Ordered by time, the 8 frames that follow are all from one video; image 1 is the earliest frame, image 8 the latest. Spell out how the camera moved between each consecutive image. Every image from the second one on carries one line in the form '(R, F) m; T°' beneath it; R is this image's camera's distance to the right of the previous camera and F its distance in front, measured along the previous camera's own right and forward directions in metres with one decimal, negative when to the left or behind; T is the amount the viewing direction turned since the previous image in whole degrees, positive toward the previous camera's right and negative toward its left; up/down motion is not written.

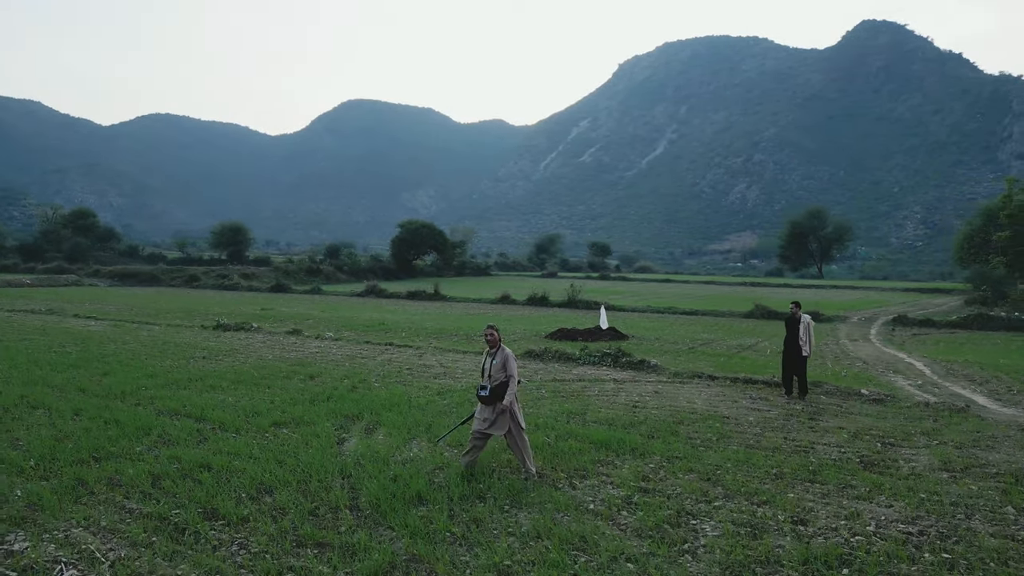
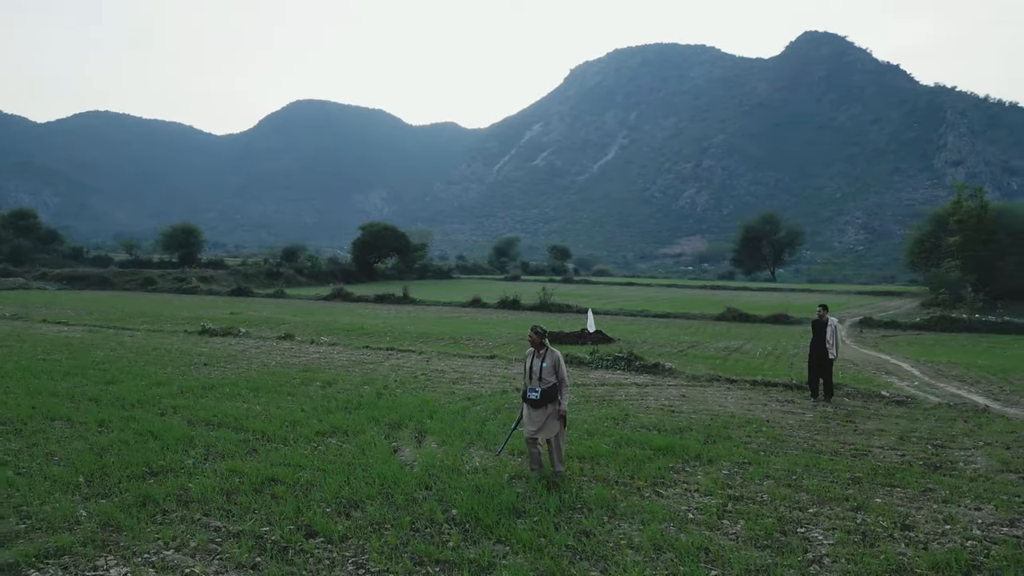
(-1.4, +0.3) m; +4°
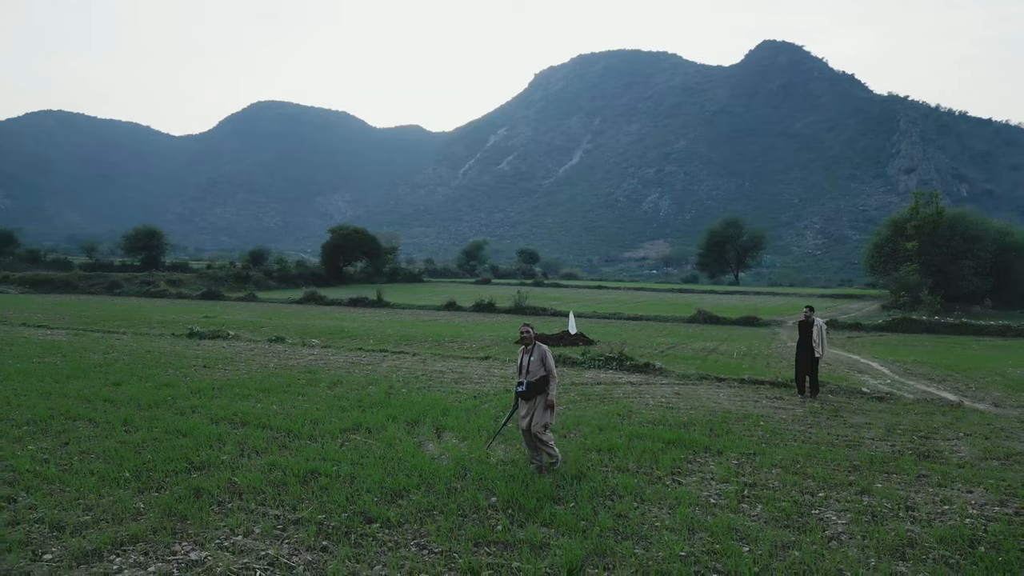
(-0.7, -0.5) m; +3°
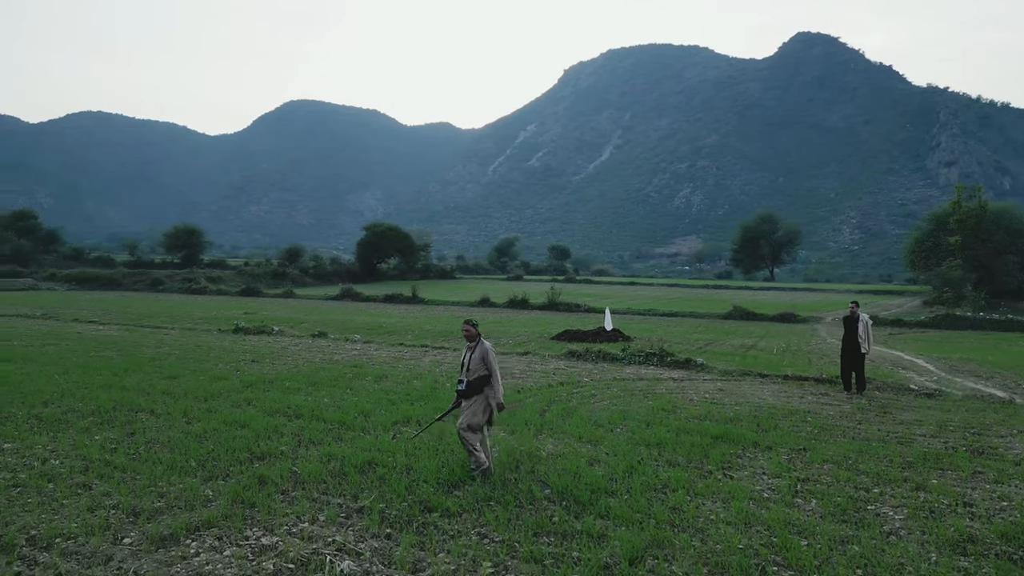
(-0.2, -0.1) m; -2°
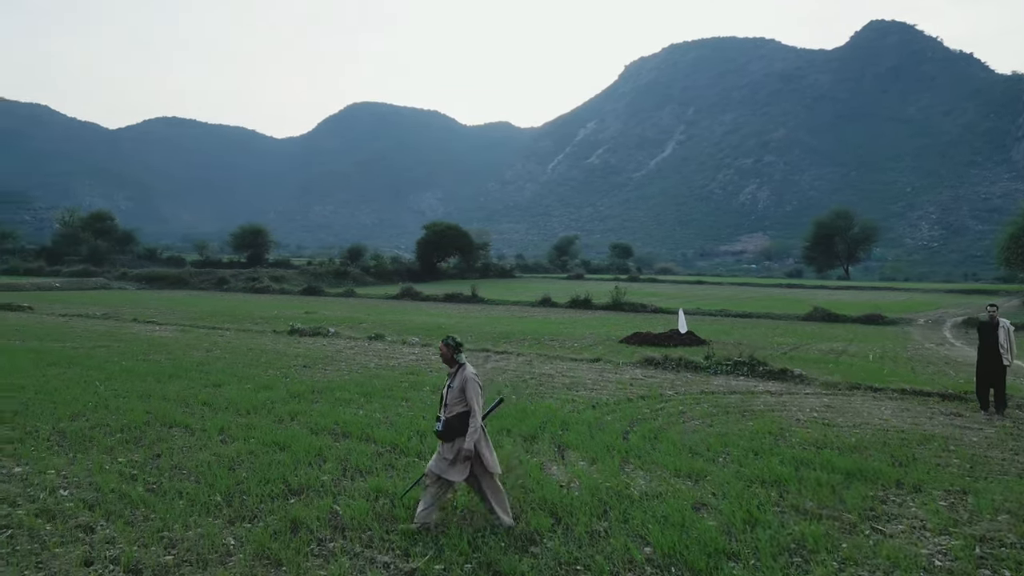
(-0.3, +1.5) m; -5°
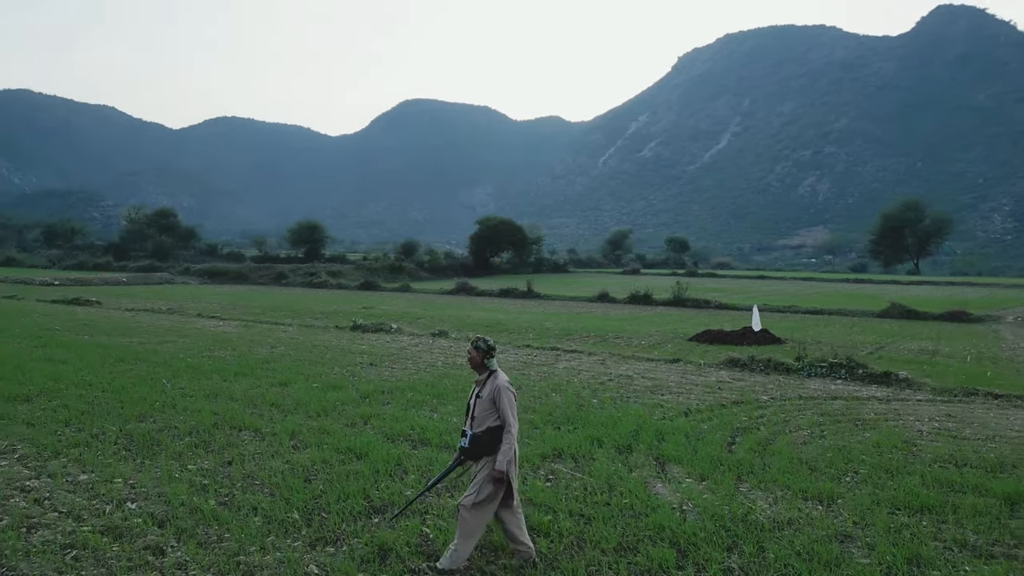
(-0.5, +0.8) m; -4°
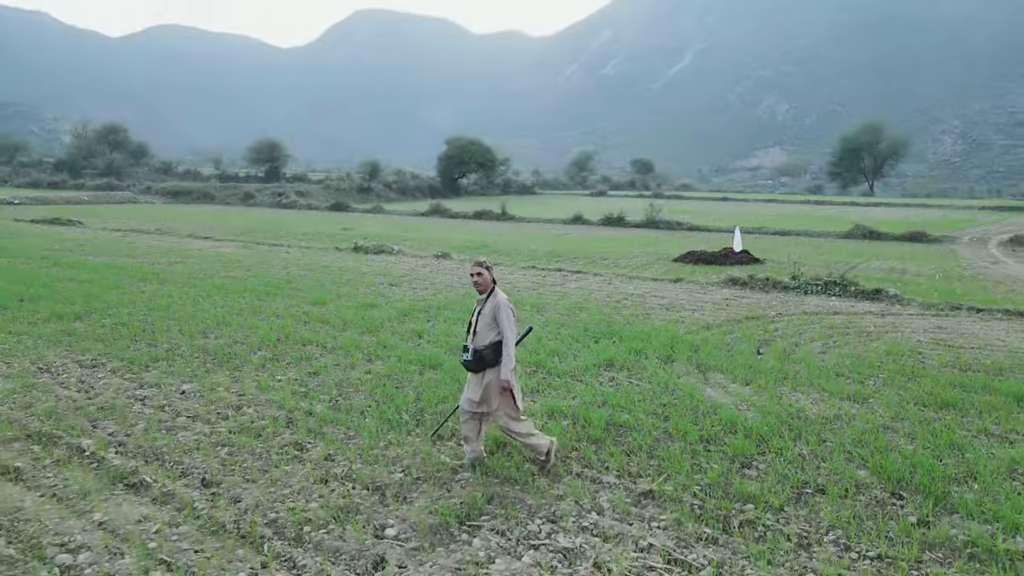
(-1.2, -0.5) m; +3°
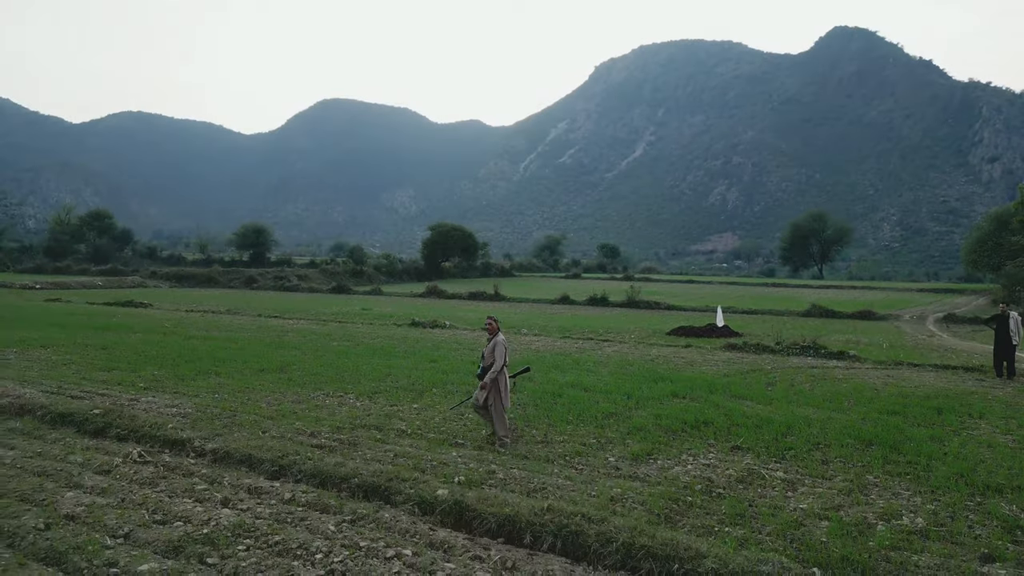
(-2.6, -4.3) m; +3°
